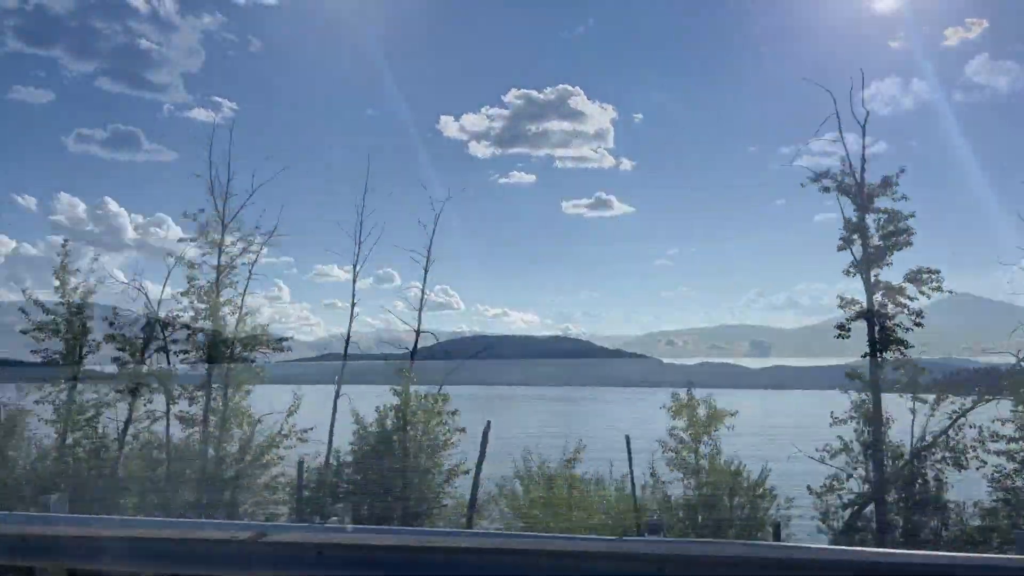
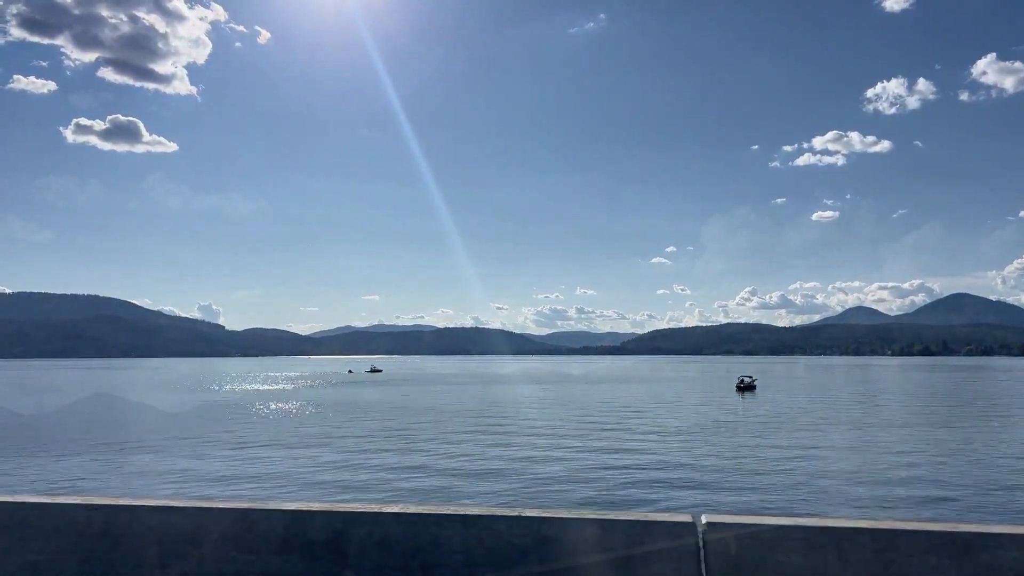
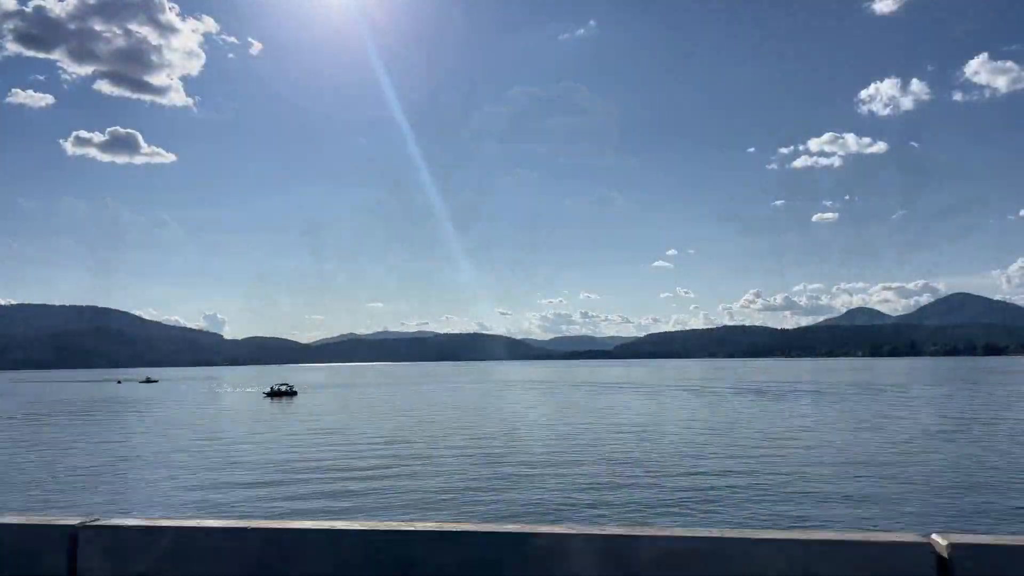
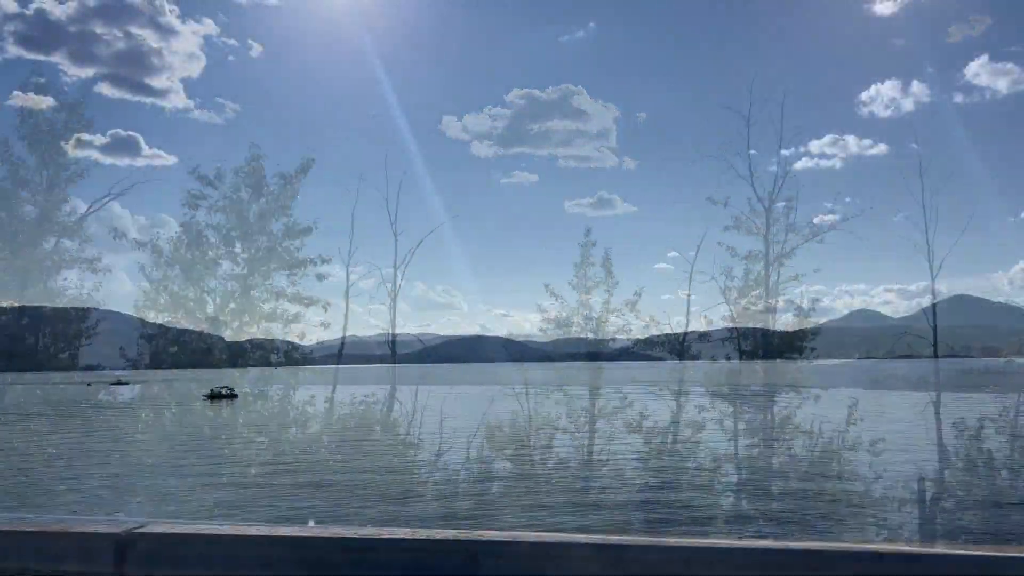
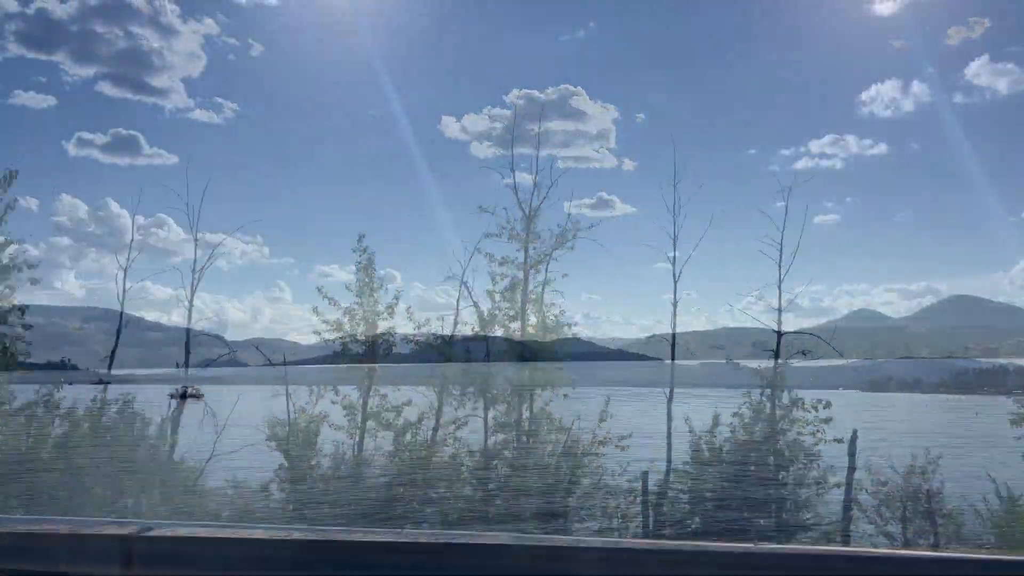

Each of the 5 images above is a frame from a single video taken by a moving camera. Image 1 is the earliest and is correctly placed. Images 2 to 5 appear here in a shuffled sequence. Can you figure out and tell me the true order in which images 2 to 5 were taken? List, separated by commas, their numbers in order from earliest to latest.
5, 4, 3, 2
